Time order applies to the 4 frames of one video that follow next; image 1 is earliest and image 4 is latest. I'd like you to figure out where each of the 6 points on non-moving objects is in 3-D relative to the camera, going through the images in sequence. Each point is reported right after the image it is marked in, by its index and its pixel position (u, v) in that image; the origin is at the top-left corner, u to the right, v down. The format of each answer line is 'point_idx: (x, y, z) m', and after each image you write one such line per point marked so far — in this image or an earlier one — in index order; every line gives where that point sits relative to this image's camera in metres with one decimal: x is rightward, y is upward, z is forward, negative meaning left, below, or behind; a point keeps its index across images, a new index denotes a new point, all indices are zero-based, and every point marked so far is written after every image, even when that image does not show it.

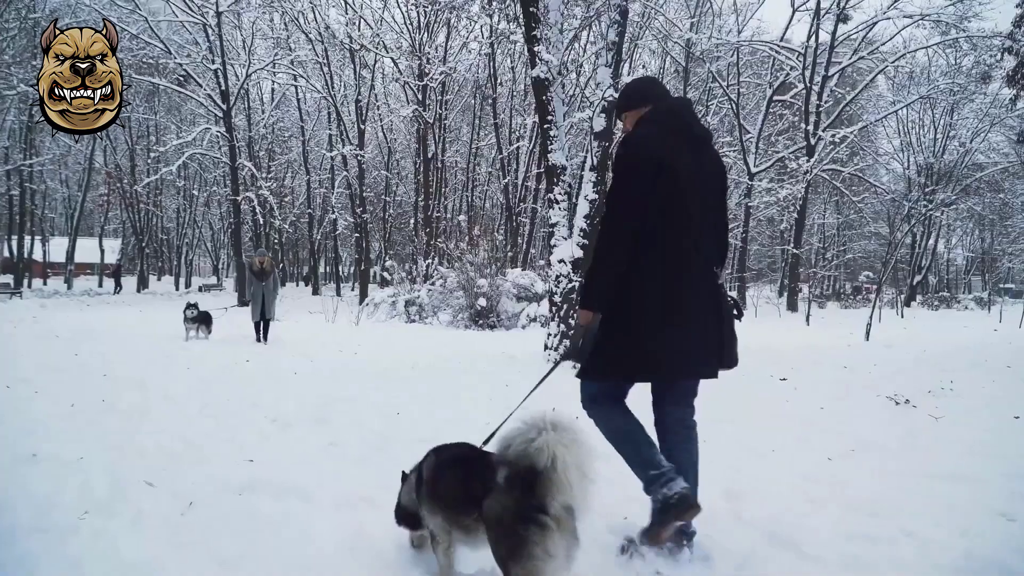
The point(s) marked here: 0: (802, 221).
0: (+8.0, +1.8, +17.0) m
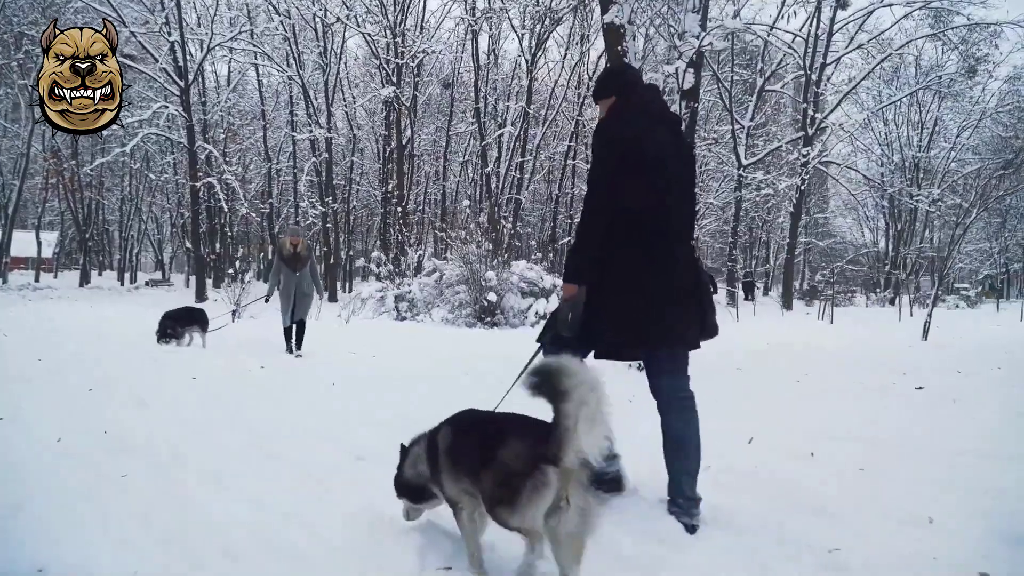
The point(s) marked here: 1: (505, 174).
0: (+7.6, +1.9, +16.6) m
1: (-0.2, +3.4, +18.7) m
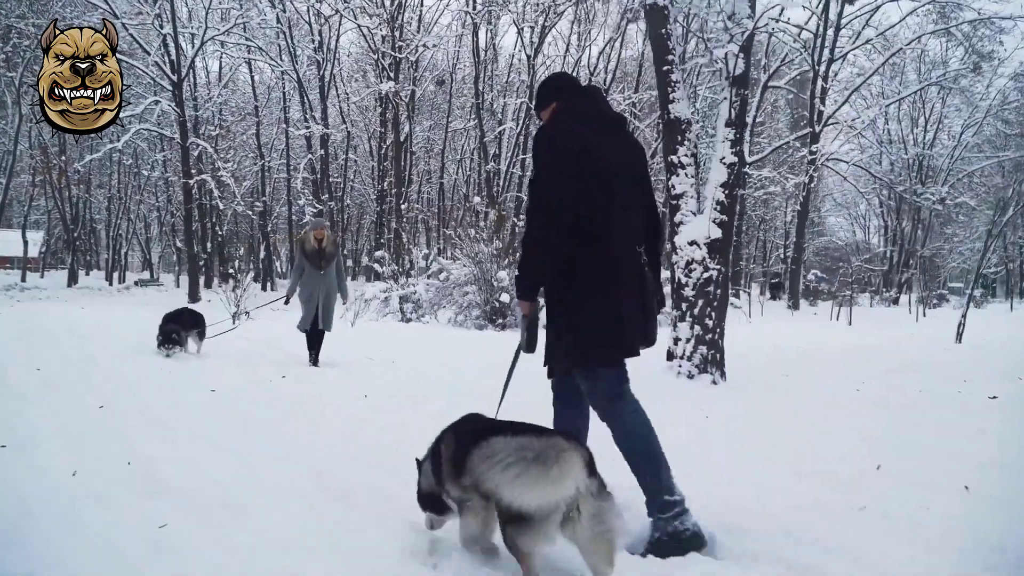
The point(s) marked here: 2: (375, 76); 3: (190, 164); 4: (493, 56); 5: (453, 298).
0: (+7.6, +2.0, +16.4) m
1: (-0.2, +3.4, +18.4) m
2: (-4.3, +6.7, +19.8) m
3: (-9.9, +3.8, +19.1) m
4: (-0.6, +6.9, +18.6) m
5: (-1.2, -0.2, +12.2) m
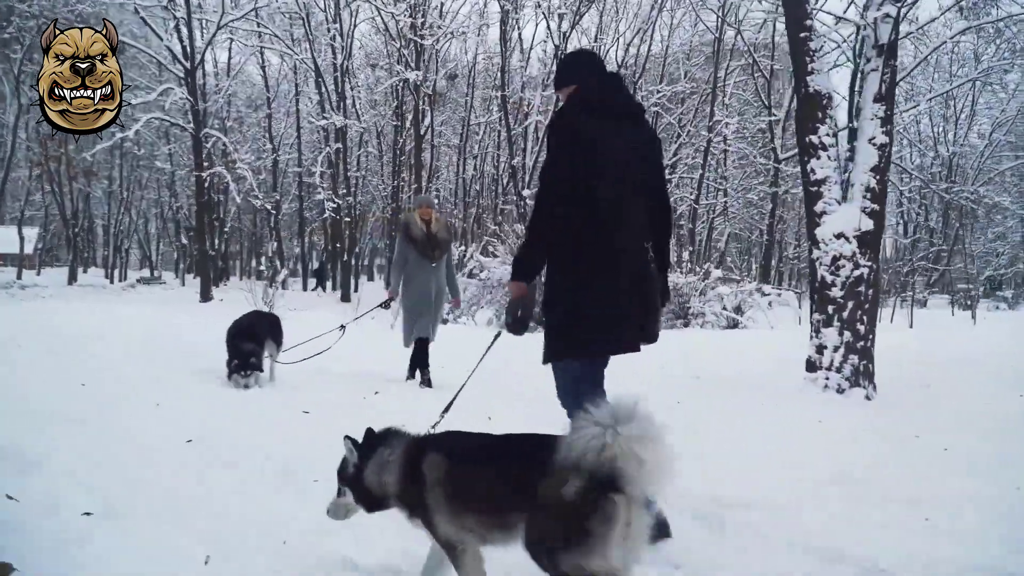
0: (+8.1, +1.9, +16.0) m
1: (+0.3, +3.4, +17.9) m
2: (-3.8, +6.7, +19.3) m
3: (-9.3, +3.9, +18.6) m
4: (0.0, +6.9, +18.1) m
5: (-0.7, -0.2, +11.7) m
